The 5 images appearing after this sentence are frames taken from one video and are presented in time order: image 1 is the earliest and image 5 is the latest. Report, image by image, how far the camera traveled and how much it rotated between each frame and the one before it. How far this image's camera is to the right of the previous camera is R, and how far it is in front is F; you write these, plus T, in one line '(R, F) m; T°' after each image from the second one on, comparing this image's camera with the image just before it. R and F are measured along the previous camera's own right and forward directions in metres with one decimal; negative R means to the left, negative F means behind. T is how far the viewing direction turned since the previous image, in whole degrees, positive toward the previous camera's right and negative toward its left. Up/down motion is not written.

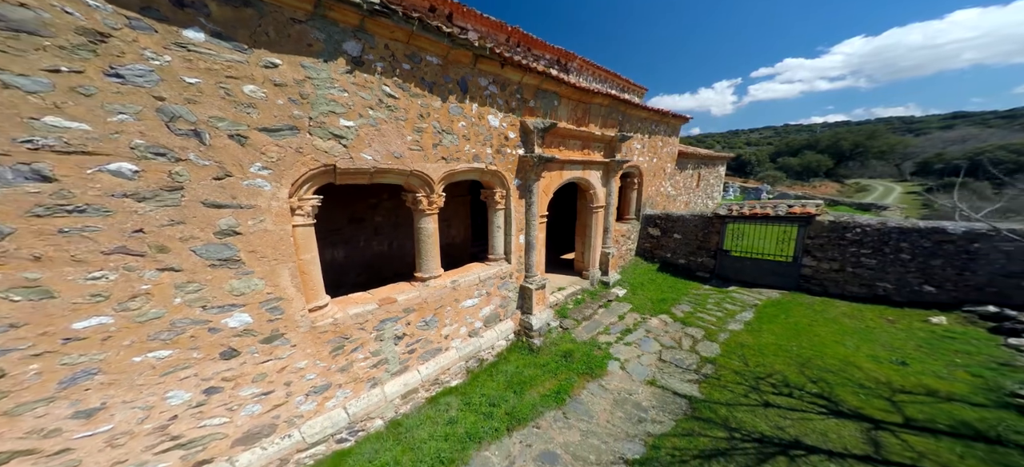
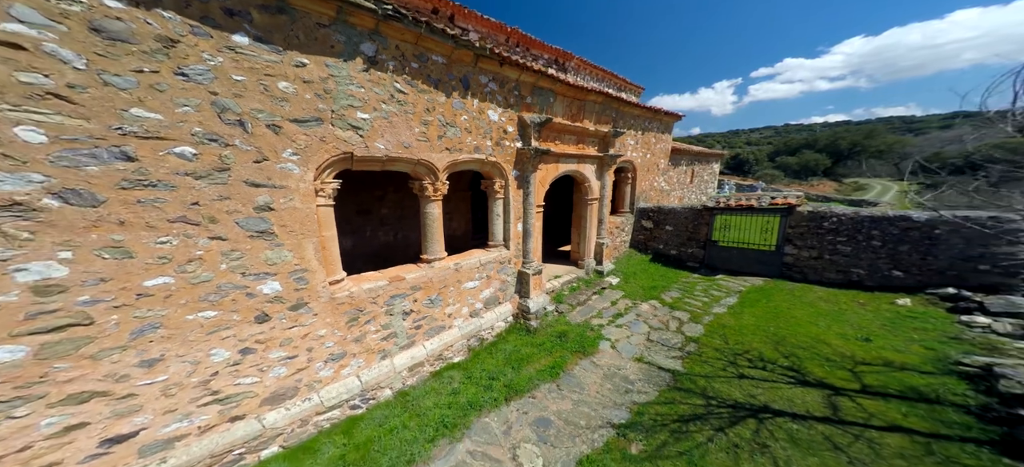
(0.0, -0.3) m; 0°
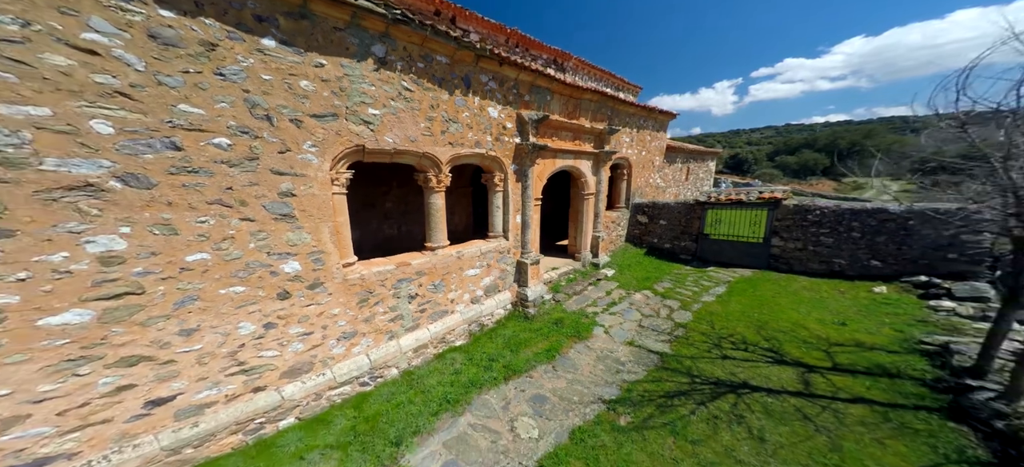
(0.0, -0.3) m; 0°
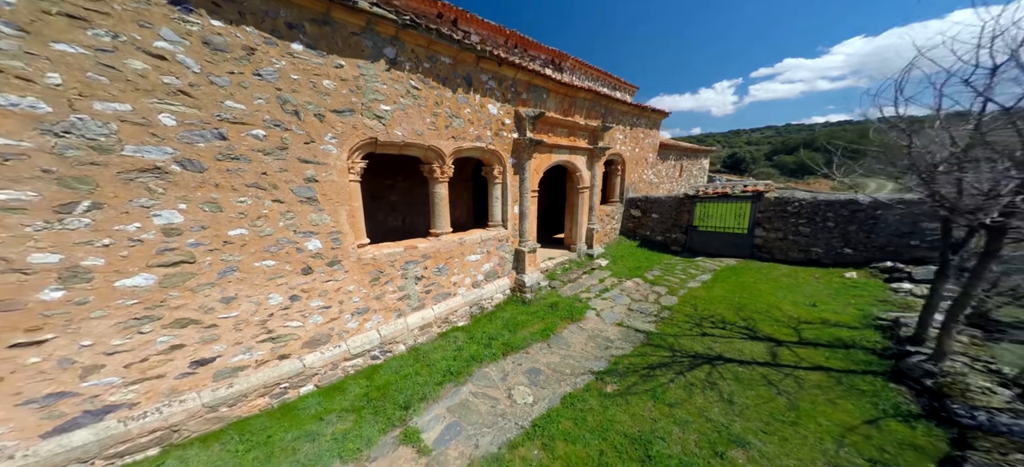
(0.0, -0.4) m; 0°
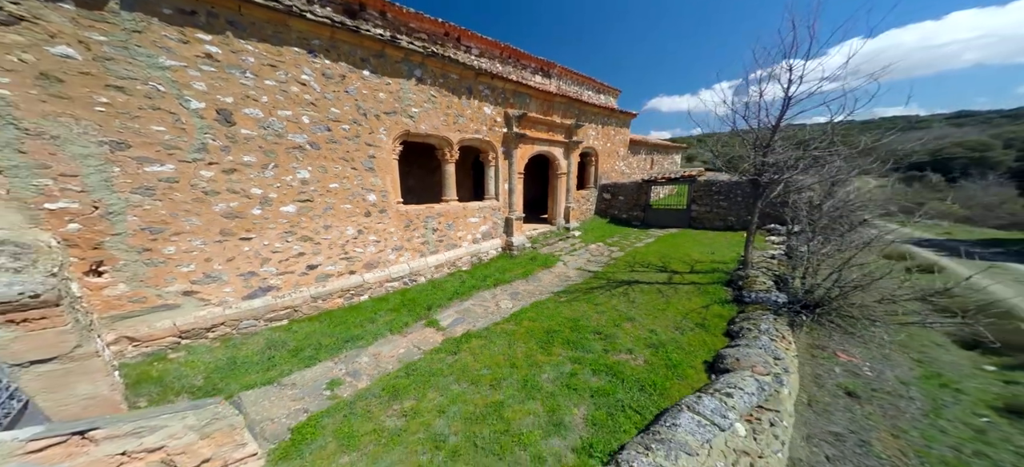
(+0.3, -1.9) m; 0°
